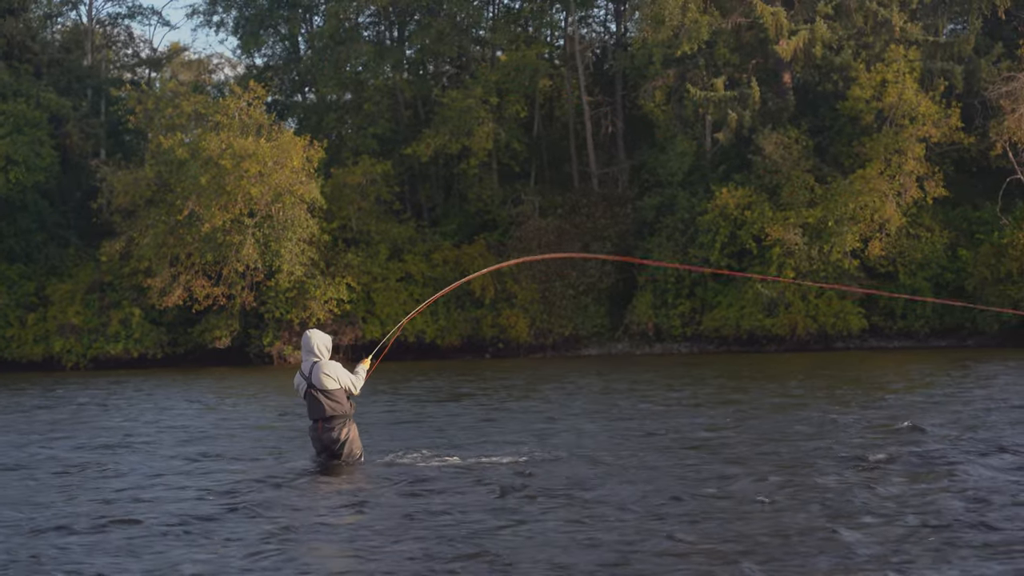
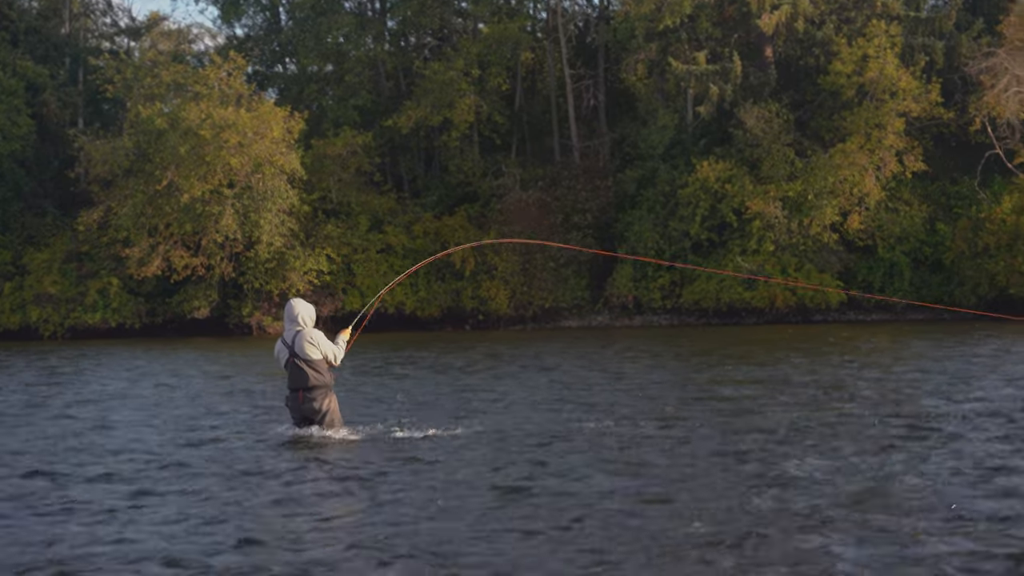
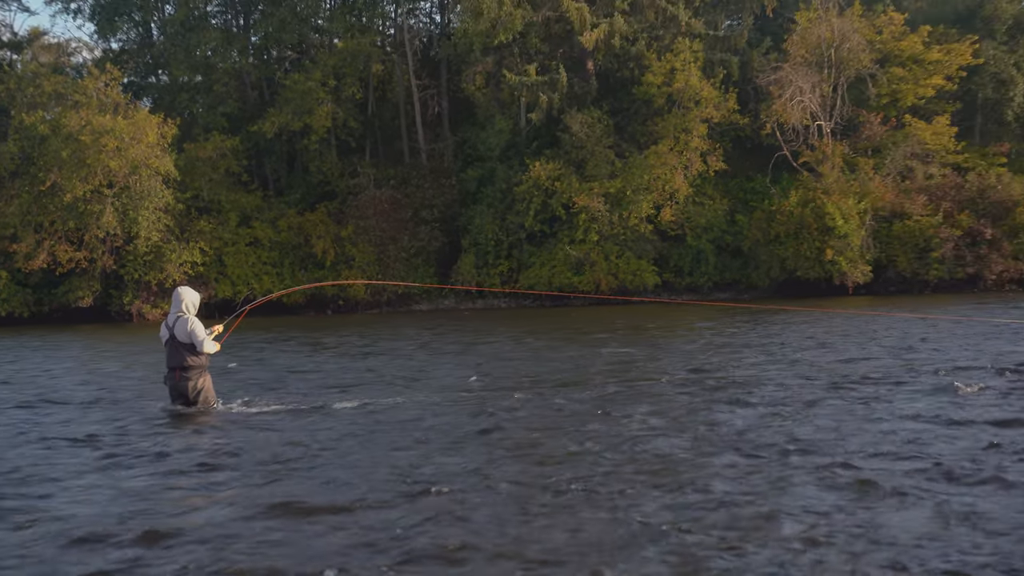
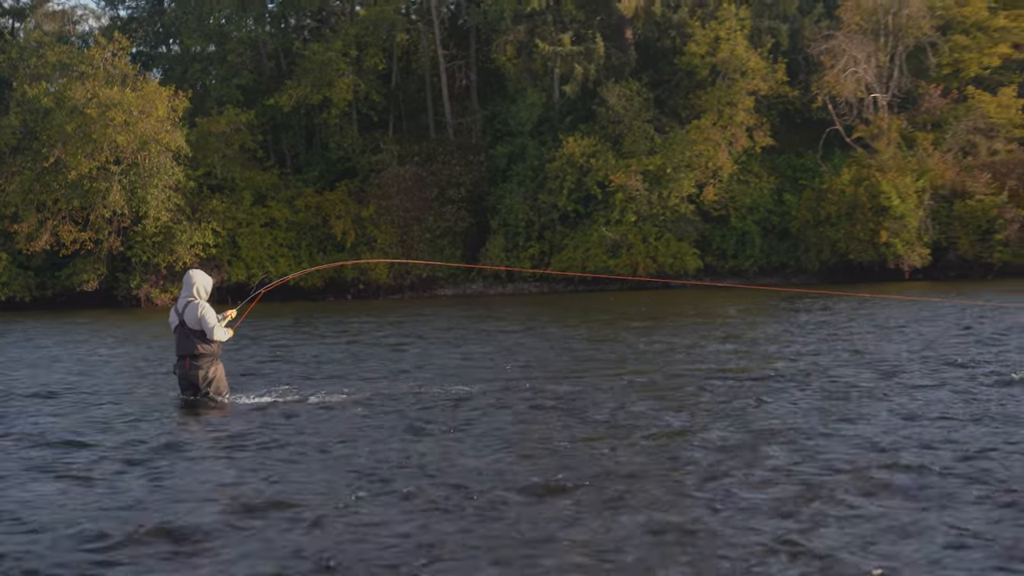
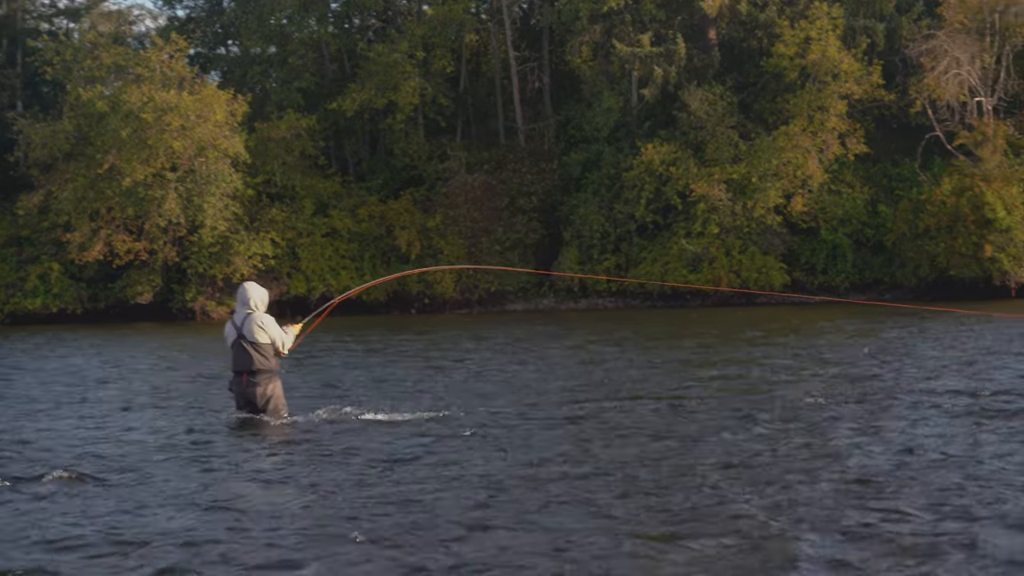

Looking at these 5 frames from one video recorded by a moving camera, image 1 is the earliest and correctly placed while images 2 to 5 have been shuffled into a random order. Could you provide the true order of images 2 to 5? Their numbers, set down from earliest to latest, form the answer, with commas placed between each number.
2, 5, 4, 3
